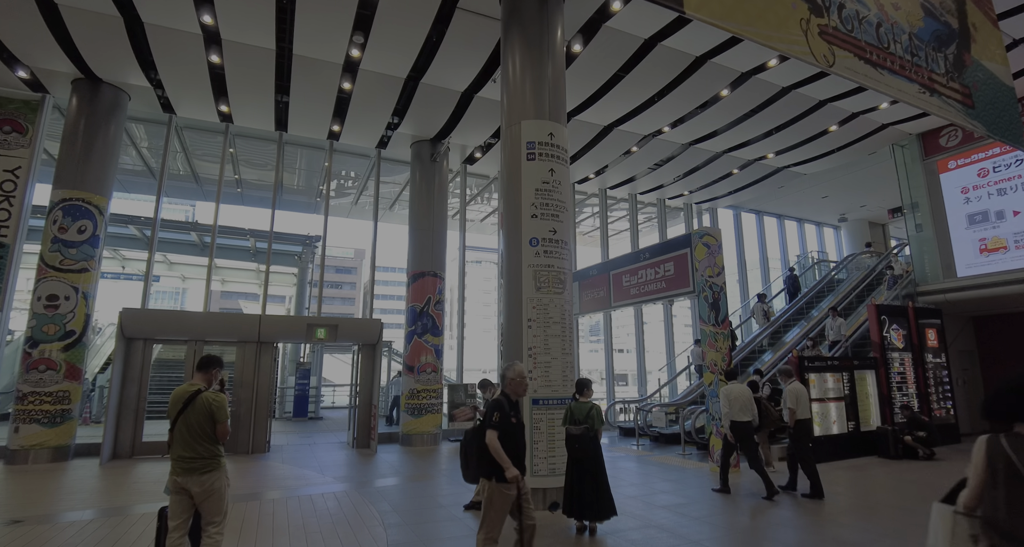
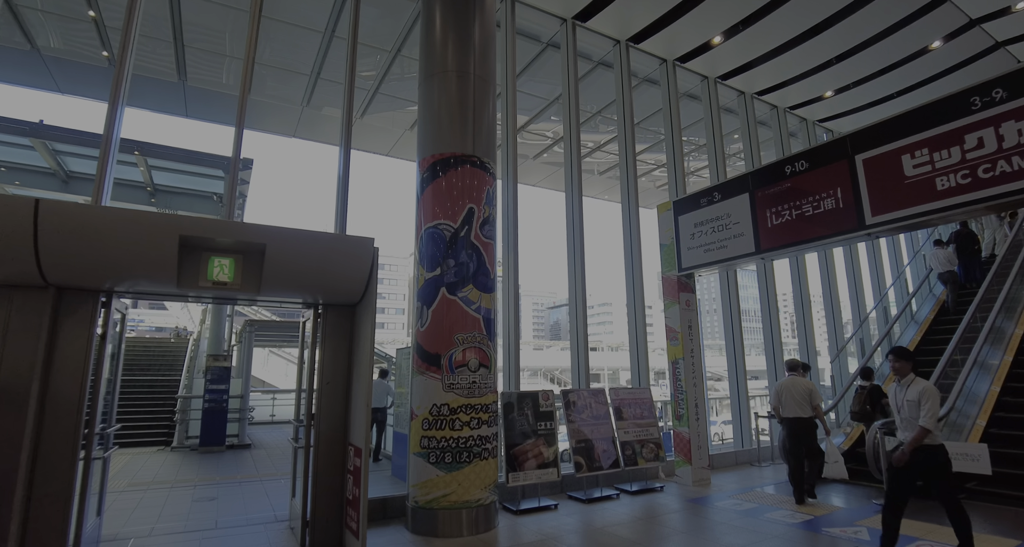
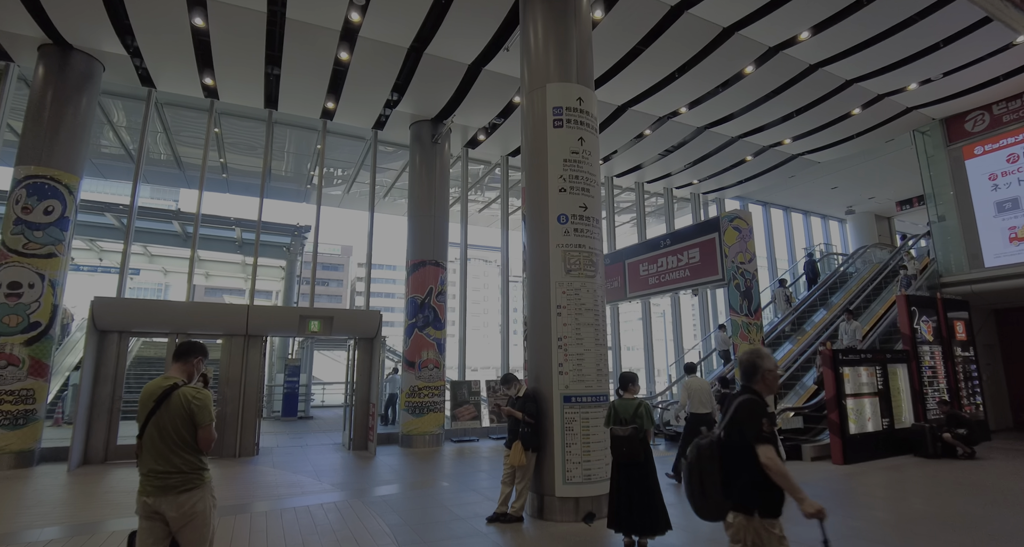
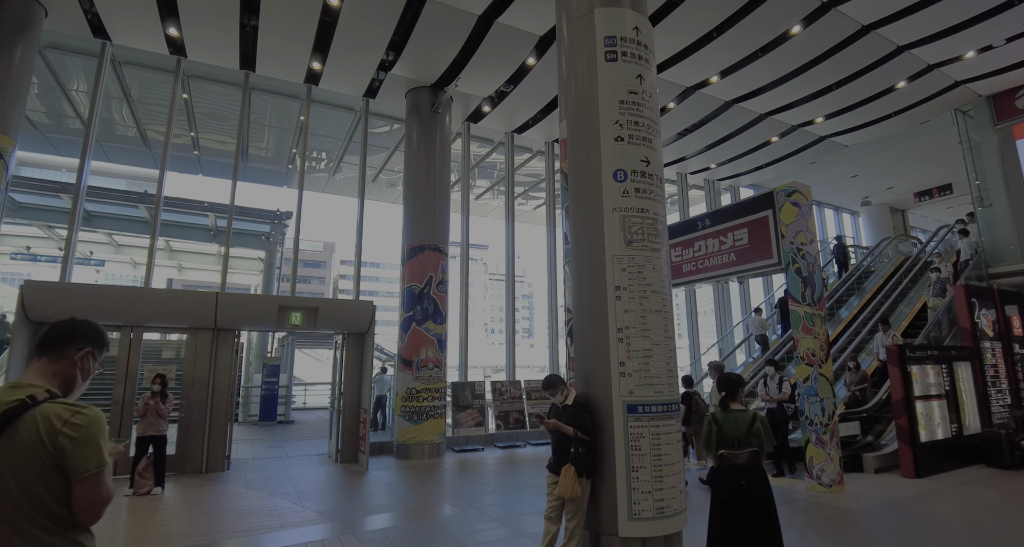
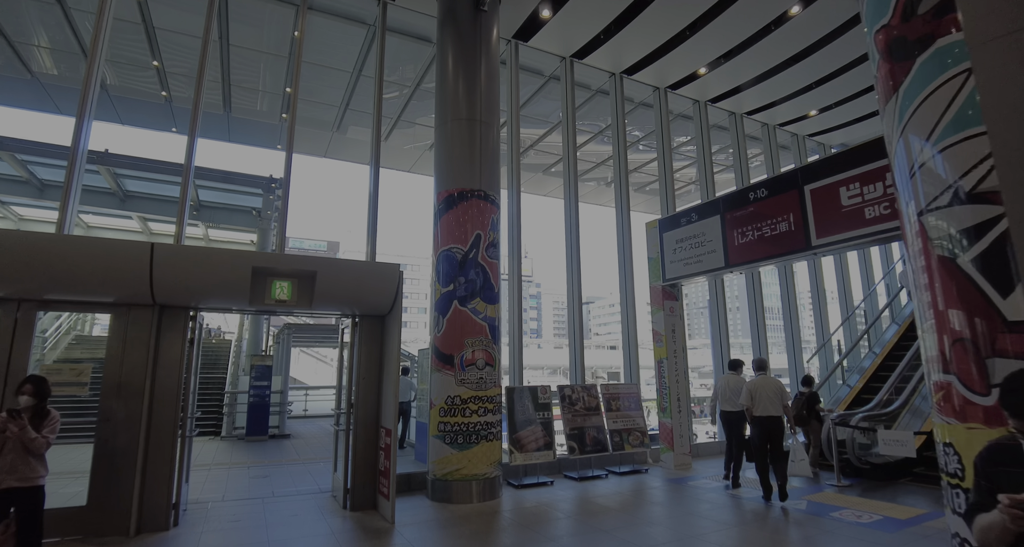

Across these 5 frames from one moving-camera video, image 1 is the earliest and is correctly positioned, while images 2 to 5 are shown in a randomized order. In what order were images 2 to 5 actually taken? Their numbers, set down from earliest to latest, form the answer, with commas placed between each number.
3, 4, 5, 2
